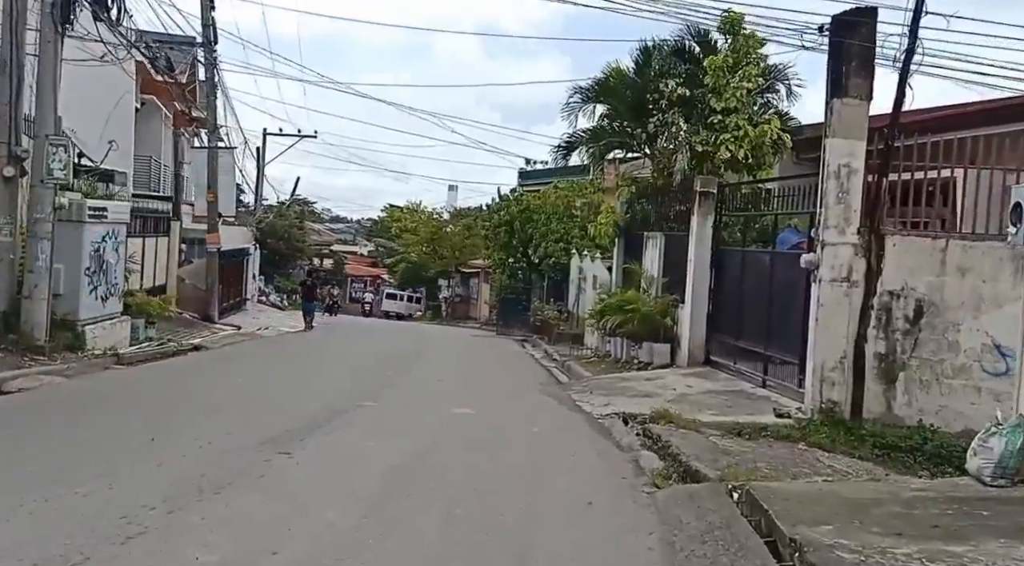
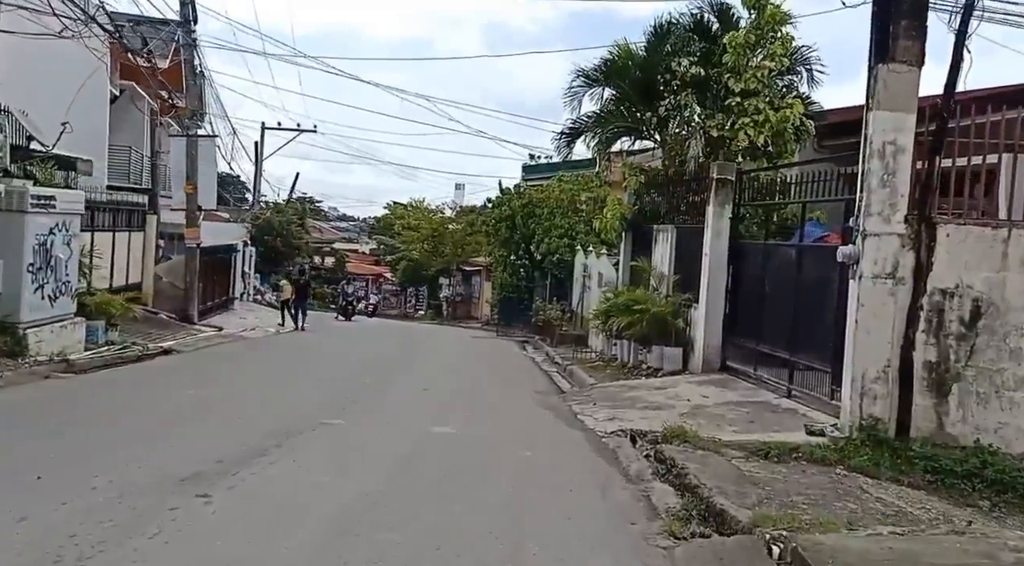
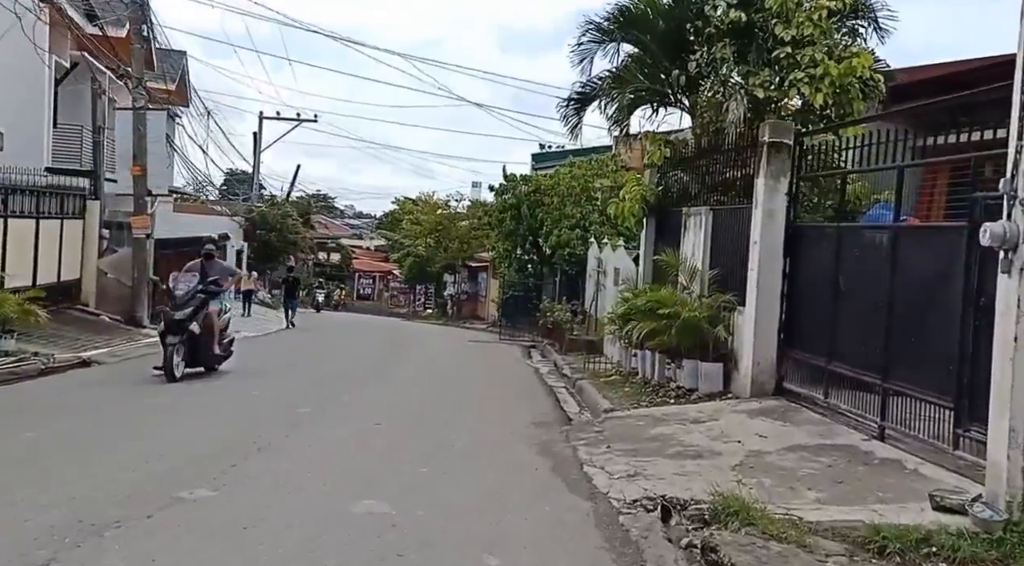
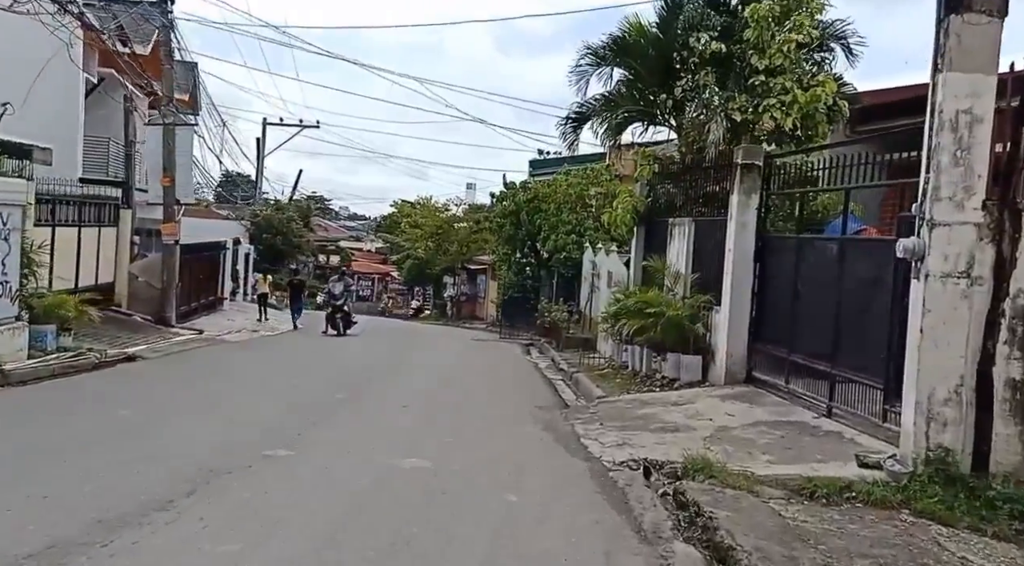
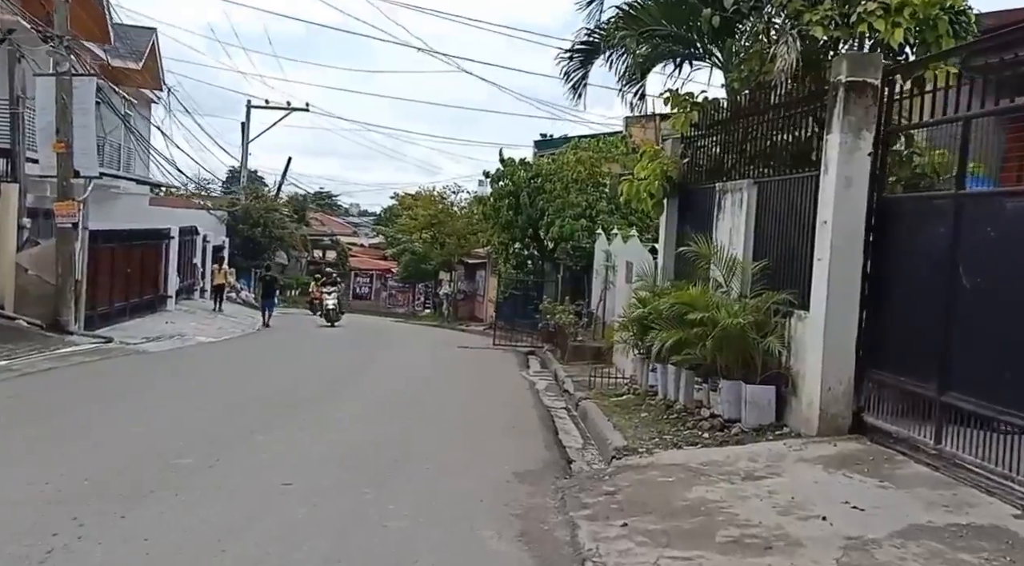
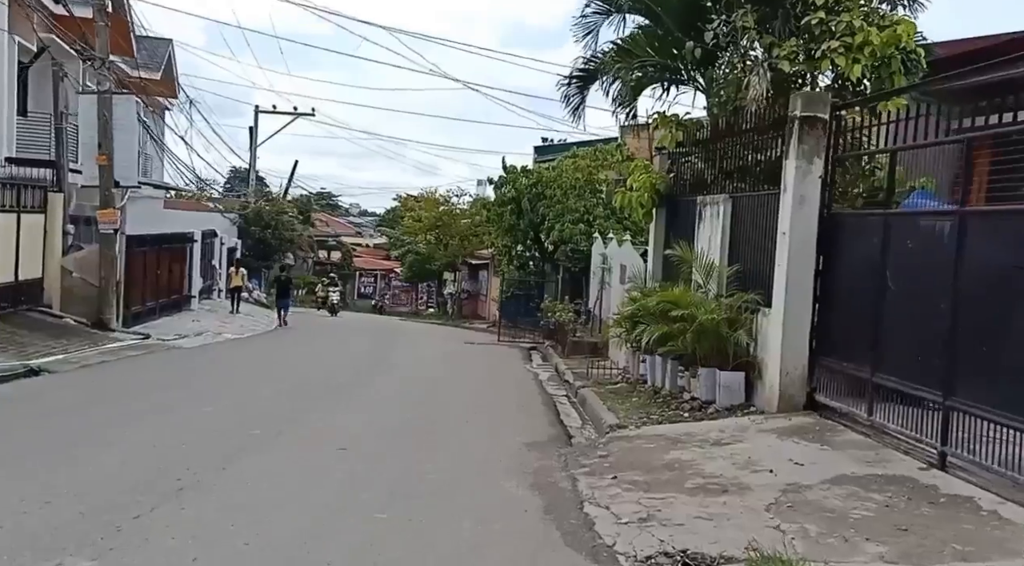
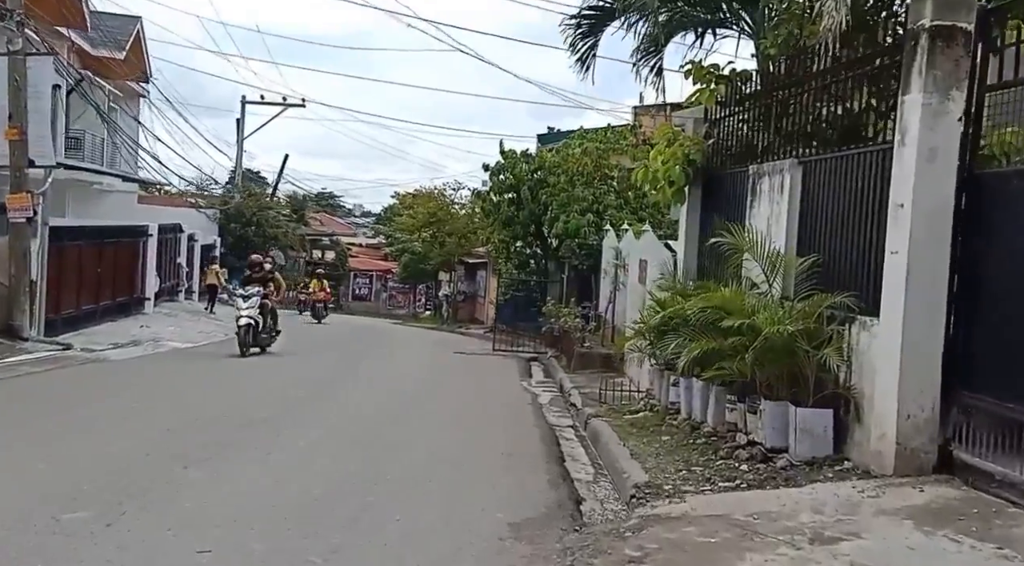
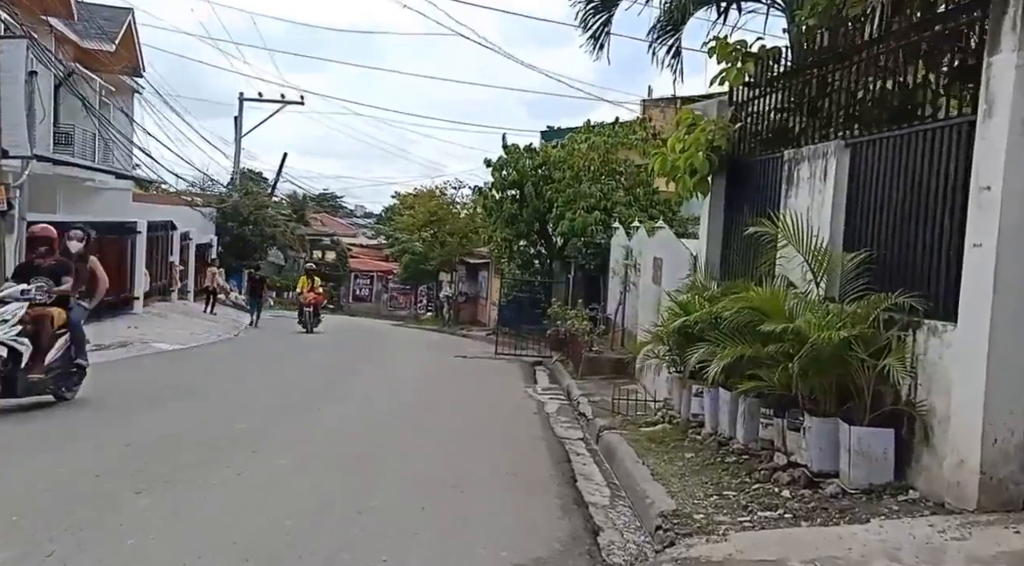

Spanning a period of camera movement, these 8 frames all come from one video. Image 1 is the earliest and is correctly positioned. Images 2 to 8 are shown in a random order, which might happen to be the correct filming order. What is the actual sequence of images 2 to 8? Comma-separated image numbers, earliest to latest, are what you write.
2, 4, 3, 6, 5, 7, 8
